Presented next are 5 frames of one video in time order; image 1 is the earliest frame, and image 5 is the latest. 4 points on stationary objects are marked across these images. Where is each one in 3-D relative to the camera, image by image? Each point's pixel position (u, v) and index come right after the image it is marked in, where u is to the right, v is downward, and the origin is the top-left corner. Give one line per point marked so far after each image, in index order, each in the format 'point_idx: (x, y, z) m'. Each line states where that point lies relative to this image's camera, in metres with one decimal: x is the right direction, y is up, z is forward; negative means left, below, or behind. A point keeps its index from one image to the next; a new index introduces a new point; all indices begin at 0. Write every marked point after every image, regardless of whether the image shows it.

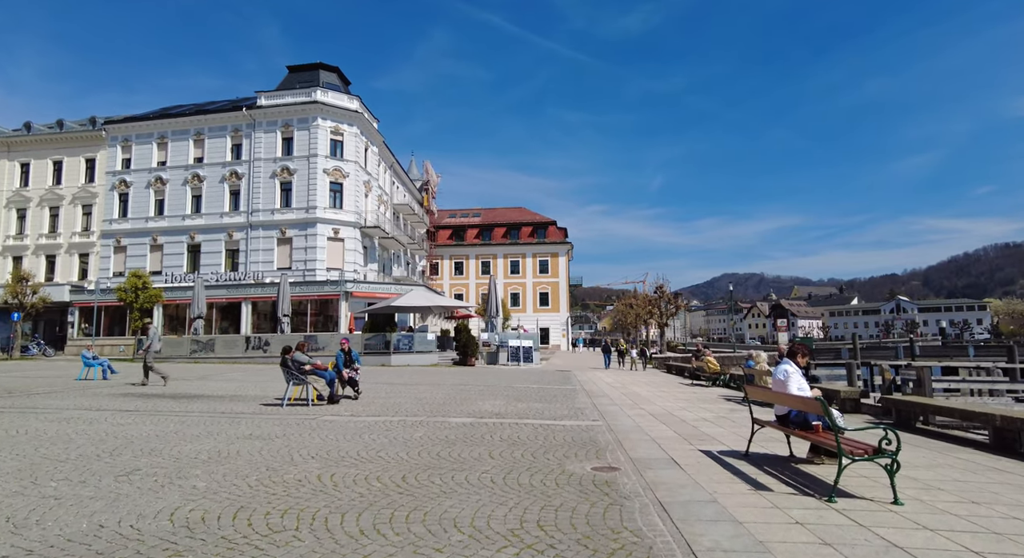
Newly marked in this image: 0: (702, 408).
0: (+4.3, -2.9, +12.3) m
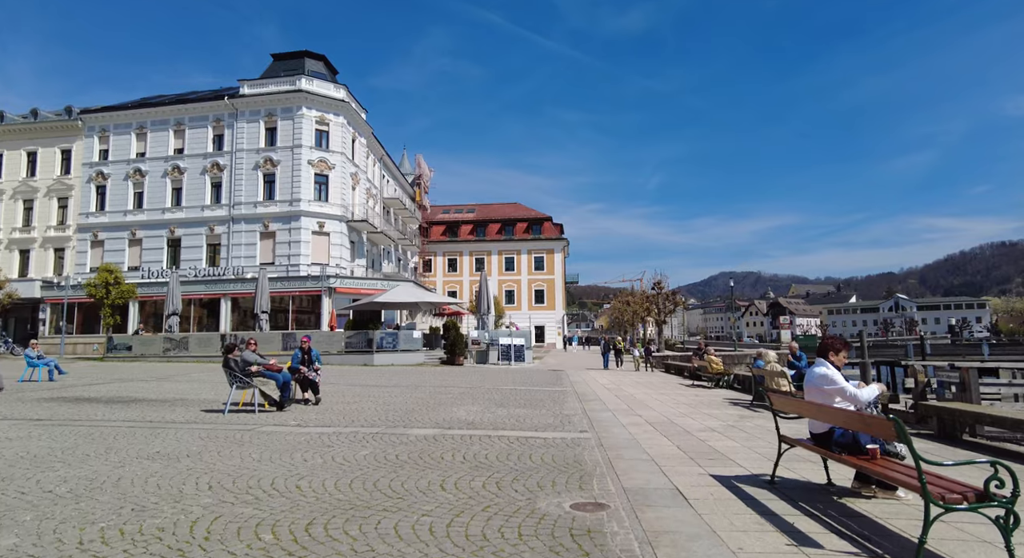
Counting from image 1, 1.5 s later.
0: (+3.8, -2.7, +10.8) m
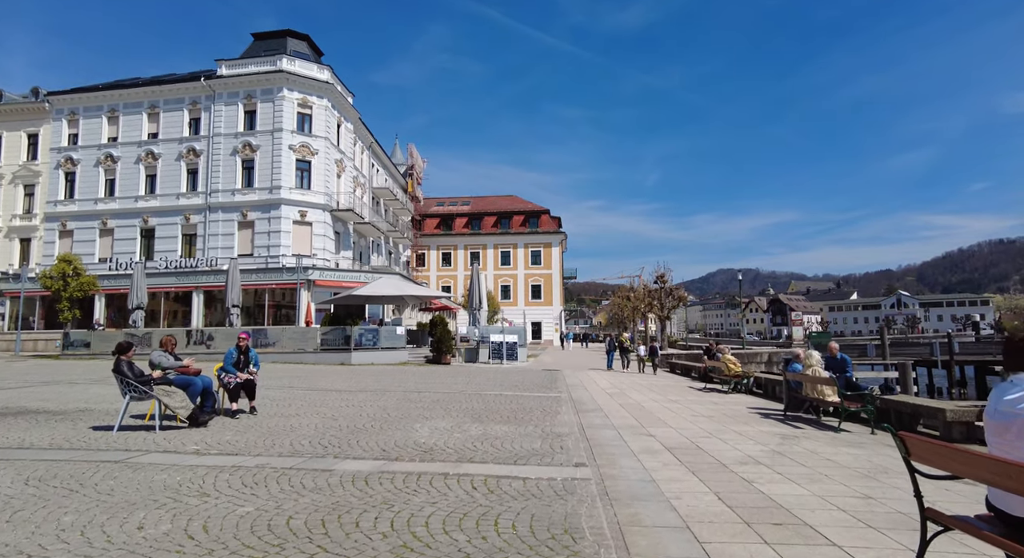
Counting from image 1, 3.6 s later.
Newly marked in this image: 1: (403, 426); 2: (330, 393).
0: (+3.5, -2.4, +8.4) m
1: (-1.8, -2.4, +9.0) m
2: (-4.7, -2.9, +14.2) m
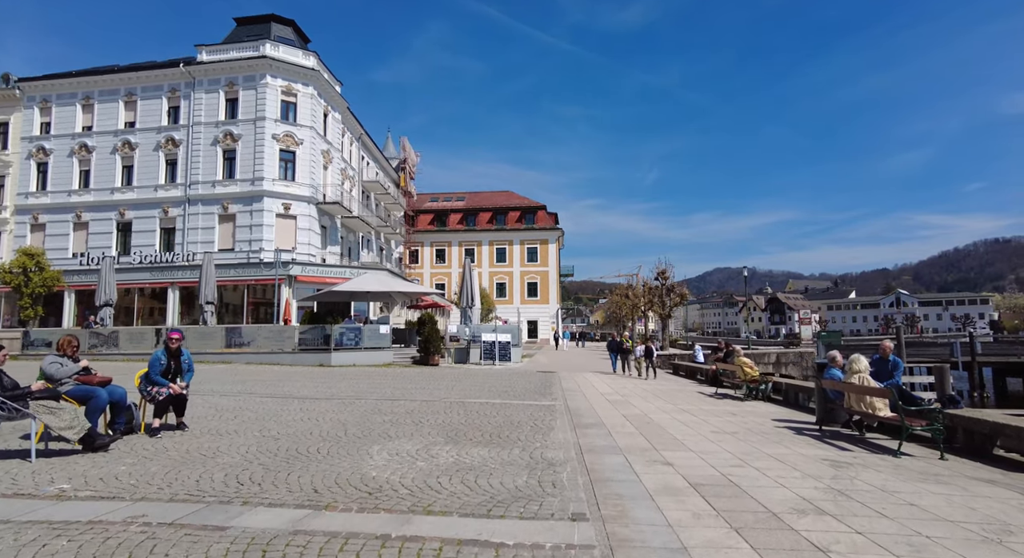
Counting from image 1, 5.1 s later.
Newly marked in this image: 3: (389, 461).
0: (+3.2, -2.2, +6.6) m
1: (-2.0, -2.2, +7.2) m
2: (-5.0, -2.8, +12.4) m
3: (-1.5, -2.2, +6.7) m
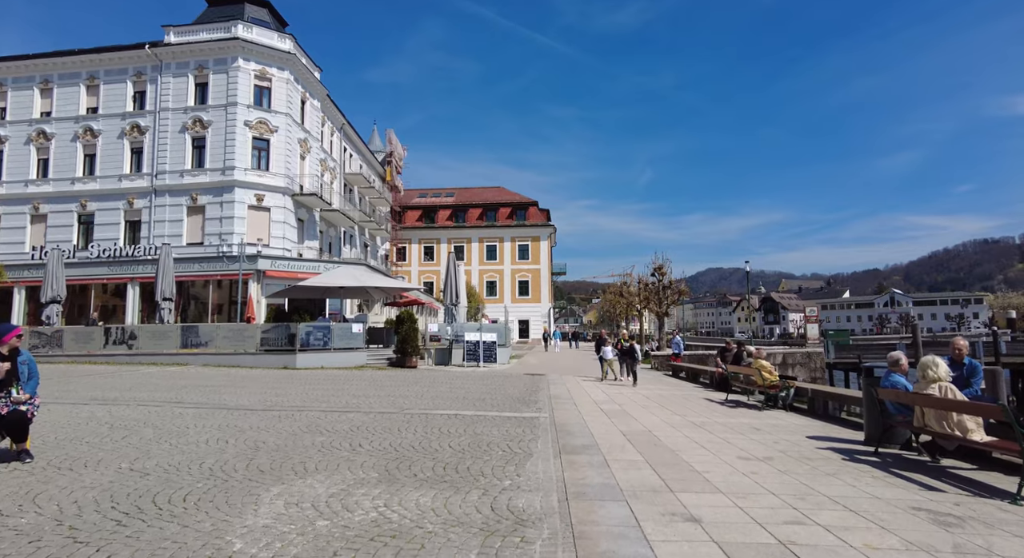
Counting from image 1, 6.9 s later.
0: (+2.8, -2.0, +4.5) m
1: (-2.4, -1.9, +5.0) m
2: (-5.5, -2.5, +10.2) m
3: (-1.9, -1.9, +4.5) m
